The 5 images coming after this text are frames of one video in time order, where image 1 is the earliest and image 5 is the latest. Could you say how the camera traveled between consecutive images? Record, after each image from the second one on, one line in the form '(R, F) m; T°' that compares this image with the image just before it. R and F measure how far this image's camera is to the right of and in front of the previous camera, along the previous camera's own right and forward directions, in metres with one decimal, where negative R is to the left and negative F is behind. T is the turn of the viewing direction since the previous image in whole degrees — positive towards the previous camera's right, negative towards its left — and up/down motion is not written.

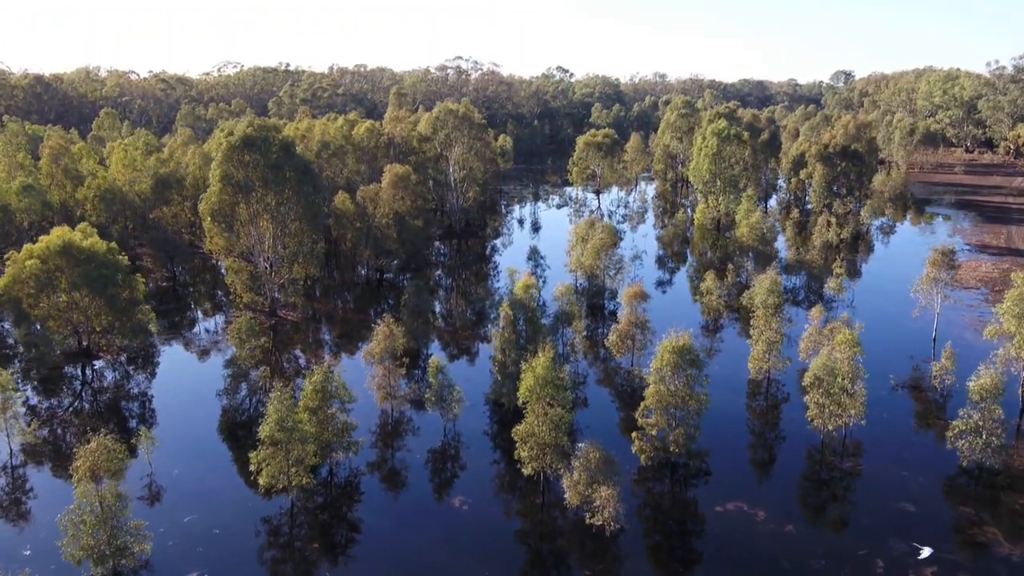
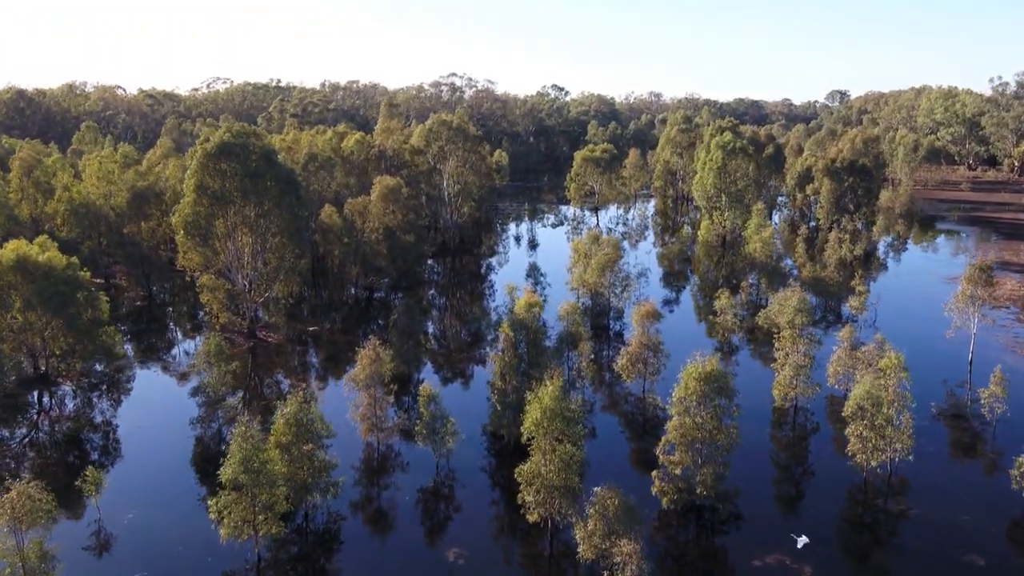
(-0.2, +3.7) m; 0°
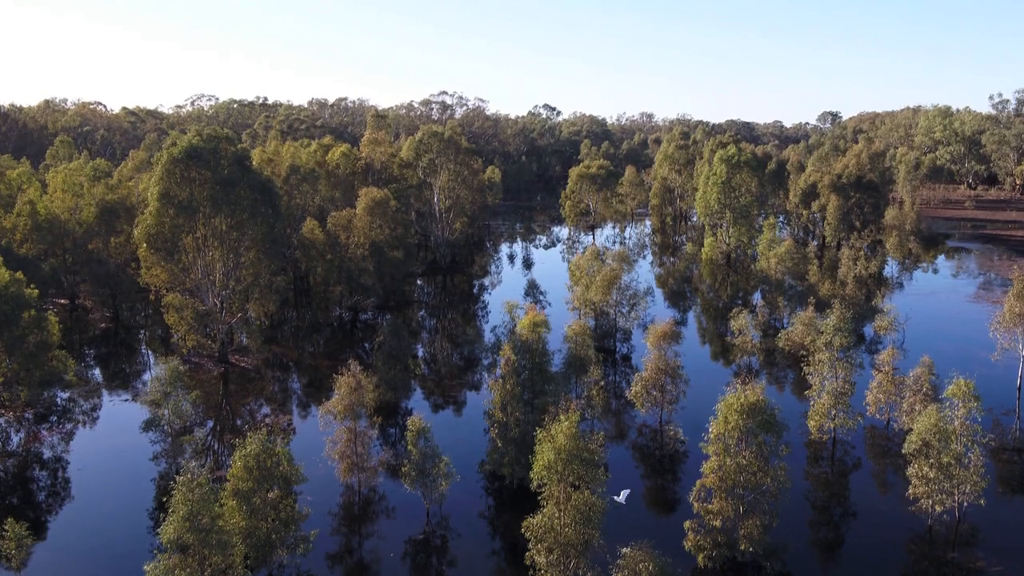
(-0.4, +4.1) m; +1°
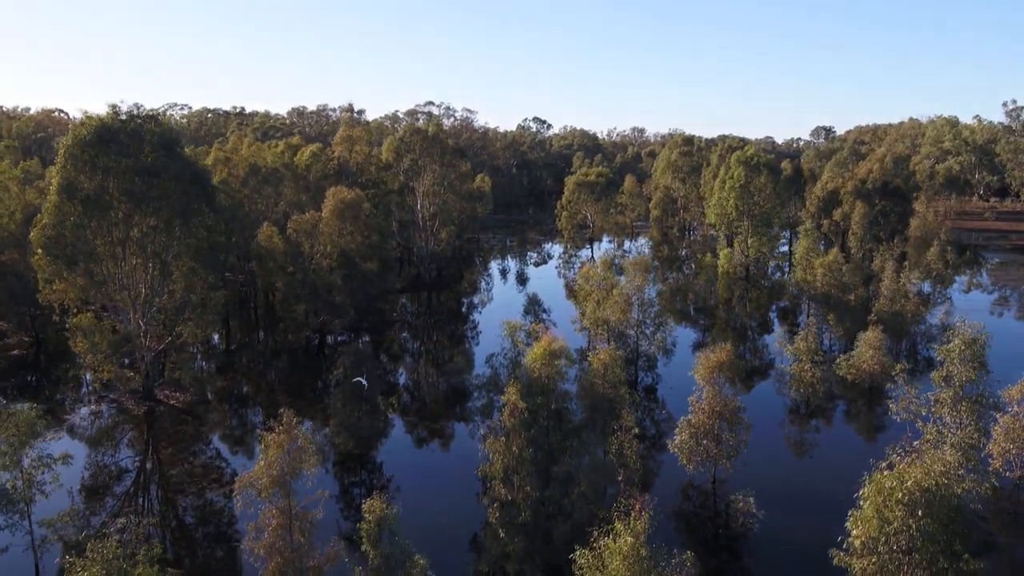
(-0.4, +8.5) m; +1°
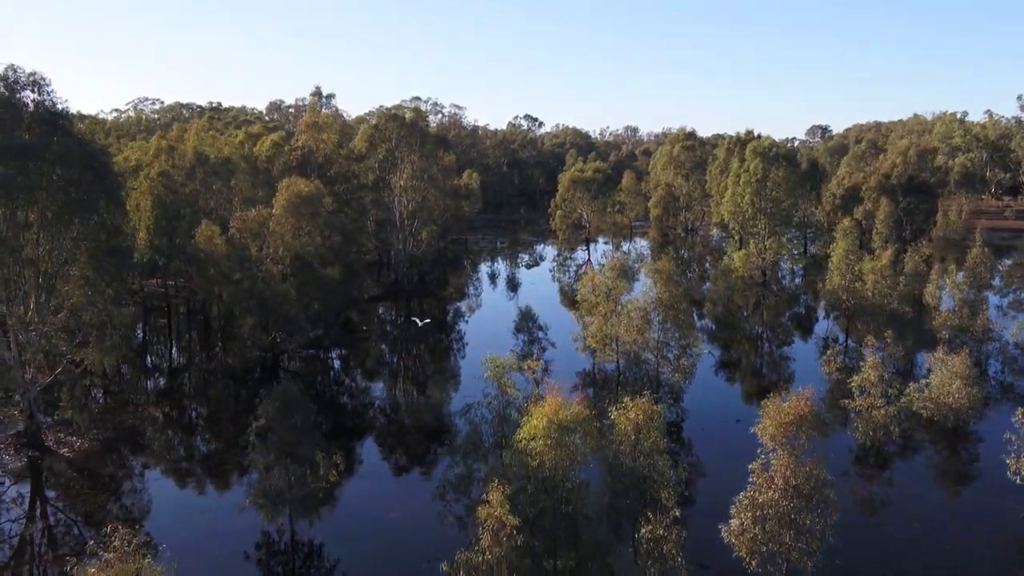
(+0.1, +7.4) m; +1°
